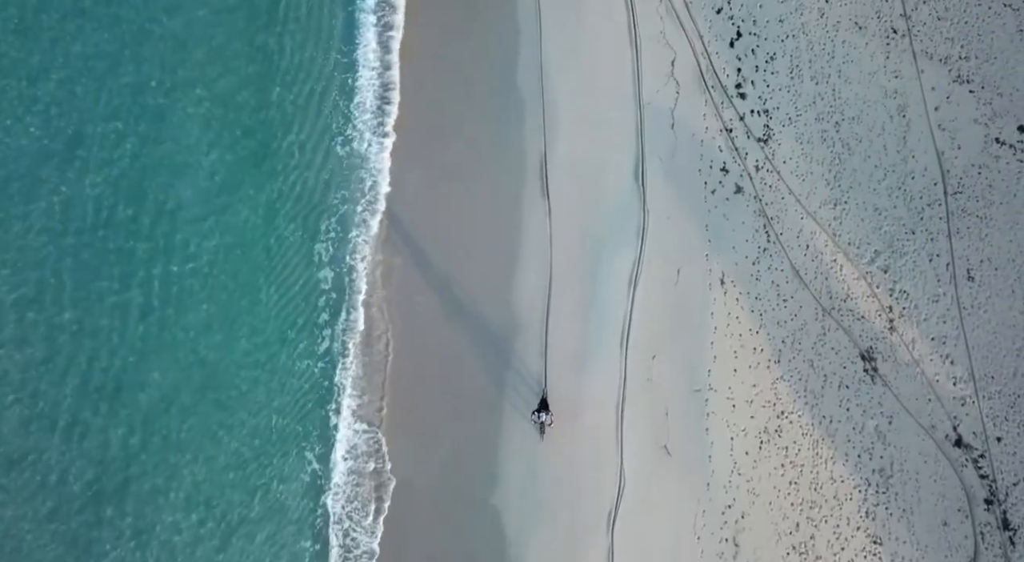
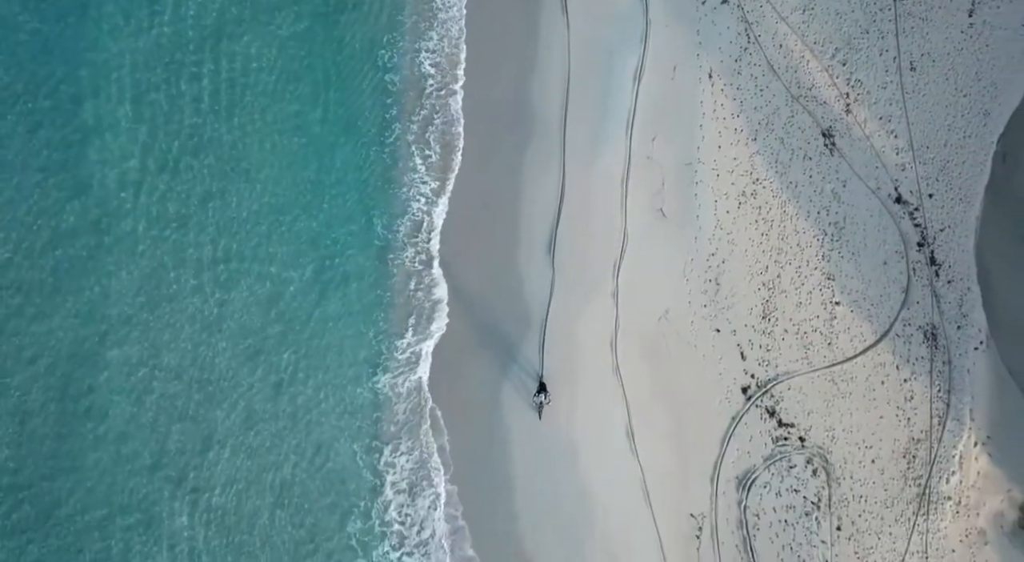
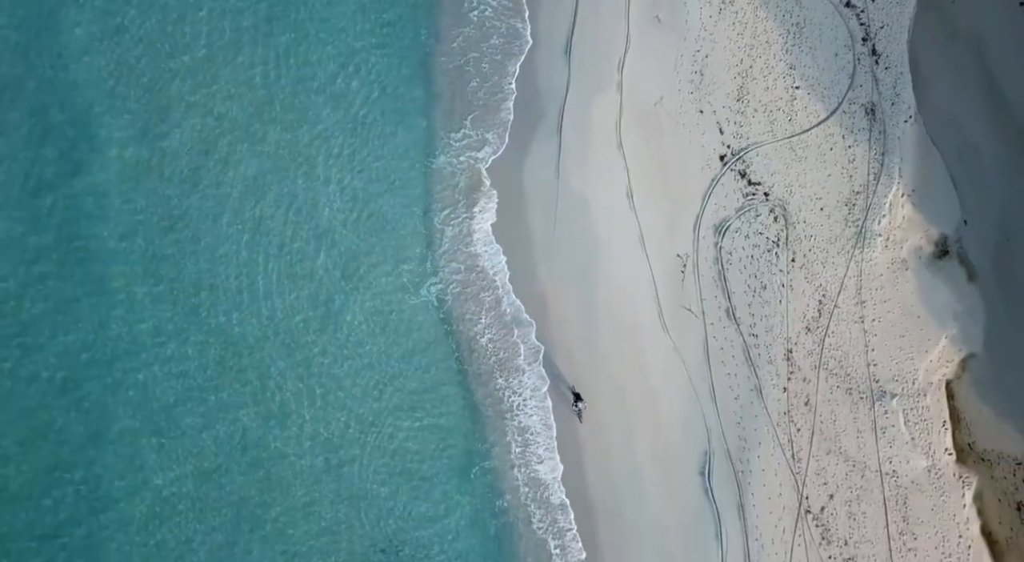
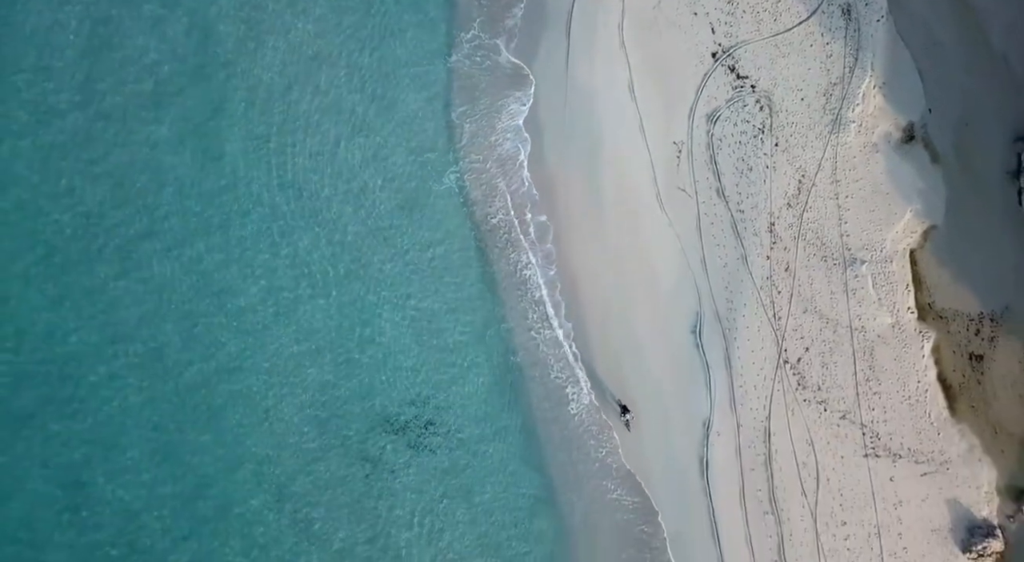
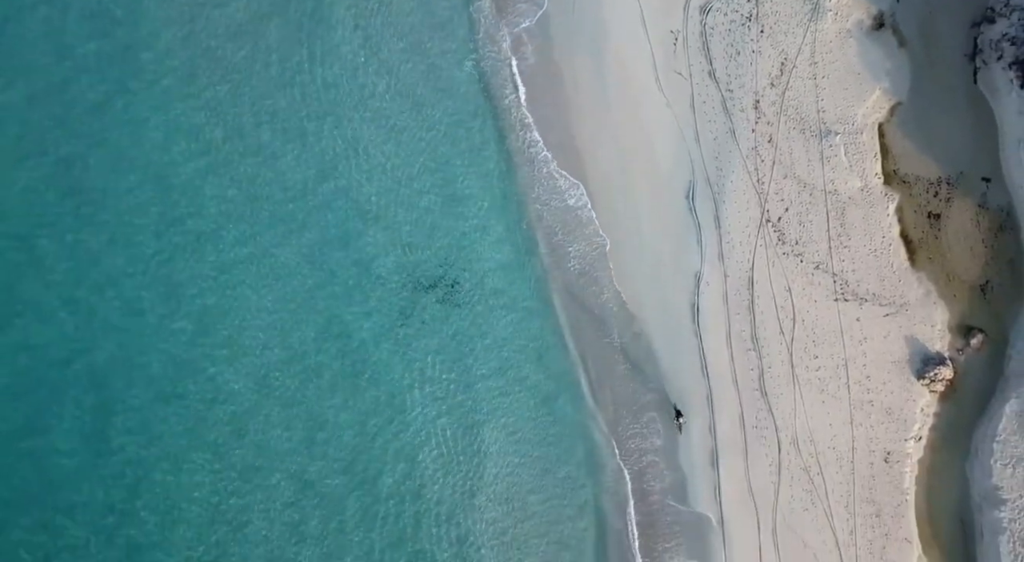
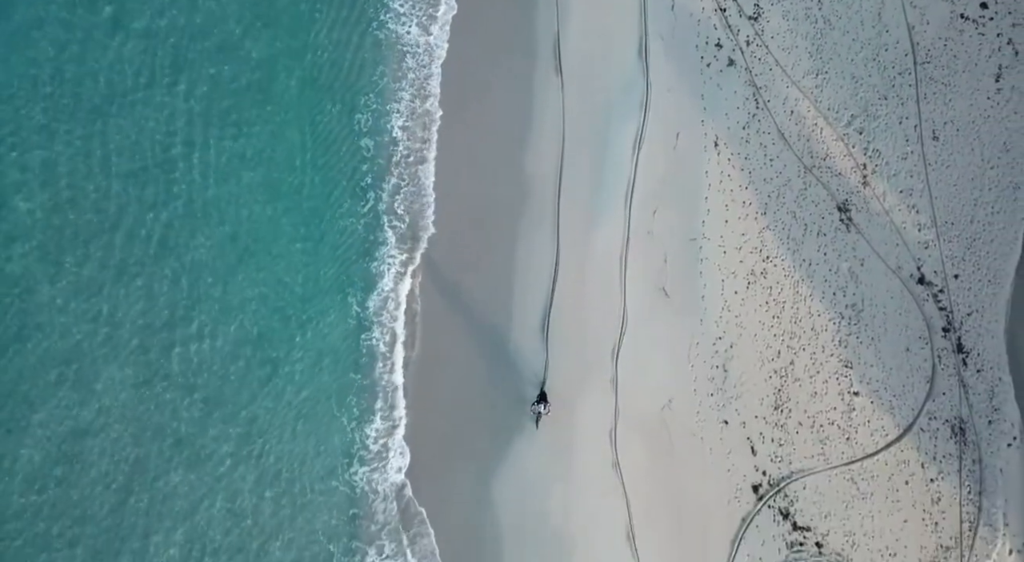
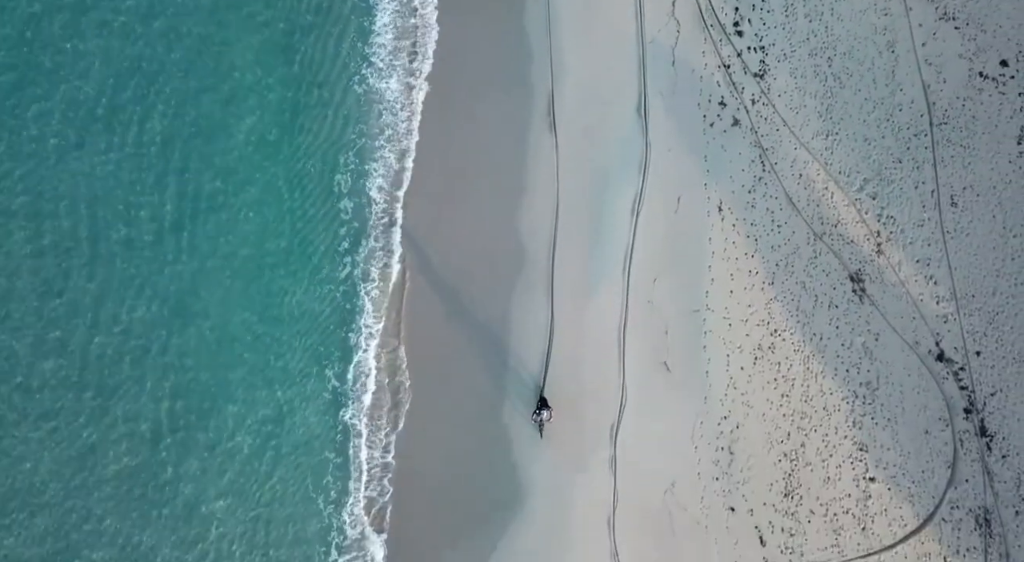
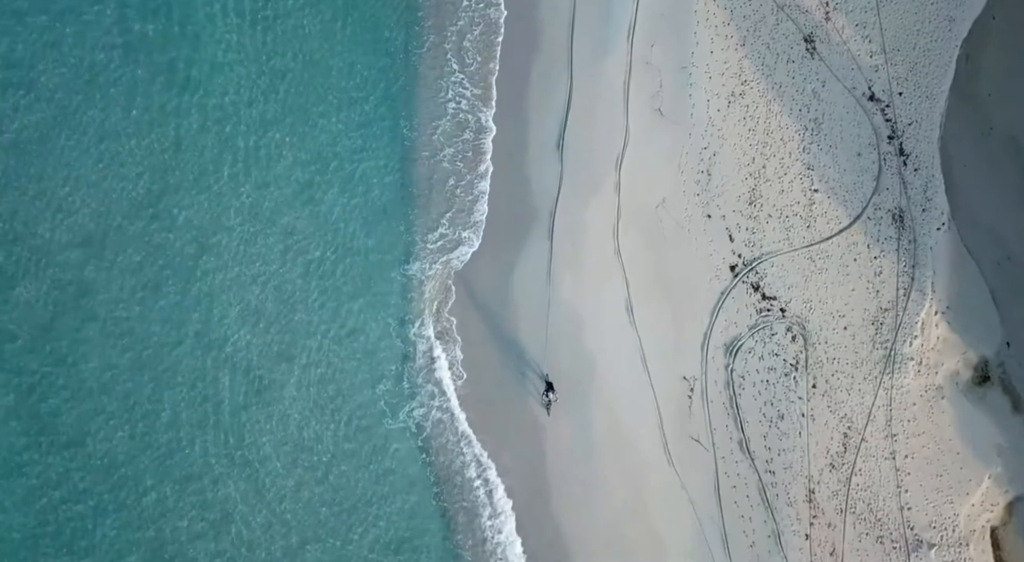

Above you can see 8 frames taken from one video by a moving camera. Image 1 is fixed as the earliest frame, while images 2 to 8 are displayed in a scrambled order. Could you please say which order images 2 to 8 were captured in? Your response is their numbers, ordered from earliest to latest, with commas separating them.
7, 6, 2, 8, 3, 4, 5
